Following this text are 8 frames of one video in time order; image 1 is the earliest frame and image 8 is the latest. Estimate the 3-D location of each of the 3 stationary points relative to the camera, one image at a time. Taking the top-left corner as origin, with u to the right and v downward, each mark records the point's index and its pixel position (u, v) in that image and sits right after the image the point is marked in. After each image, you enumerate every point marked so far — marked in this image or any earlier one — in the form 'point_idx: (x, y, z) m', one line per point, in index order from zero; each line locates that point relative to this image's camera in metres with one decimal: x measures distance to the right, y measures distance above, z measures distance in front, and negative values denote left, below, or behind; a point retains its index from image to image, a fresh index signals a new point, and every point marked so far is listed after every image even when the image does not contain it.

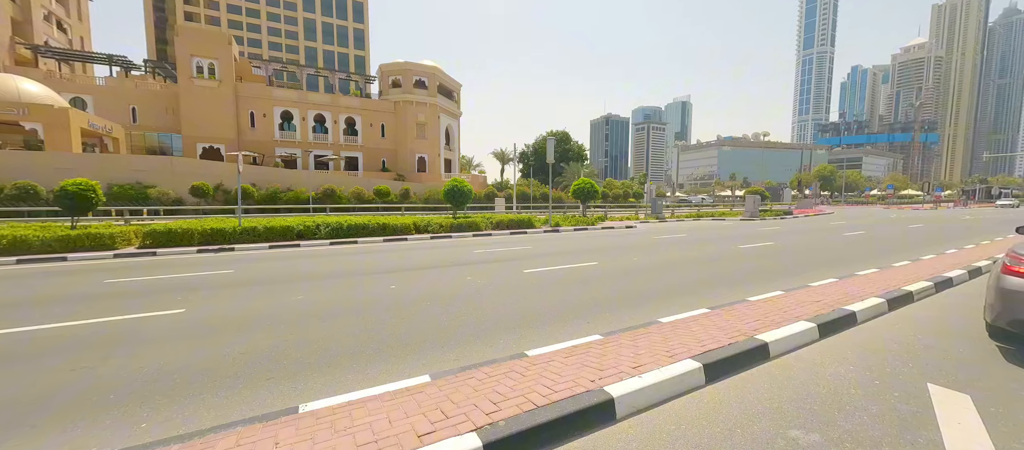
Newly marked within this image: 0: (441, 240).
0: (-2.0, -0.4, +11.1) m
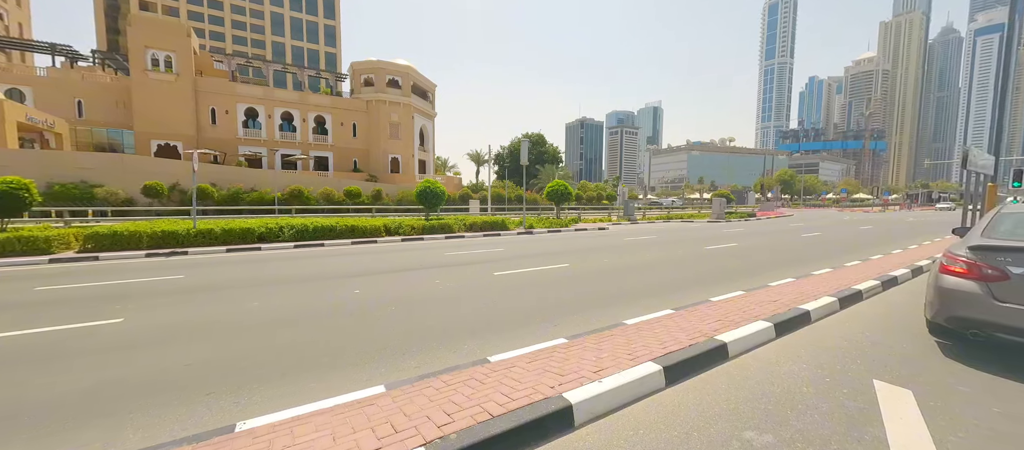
0: (-2.7, -0.5, +10.9) m
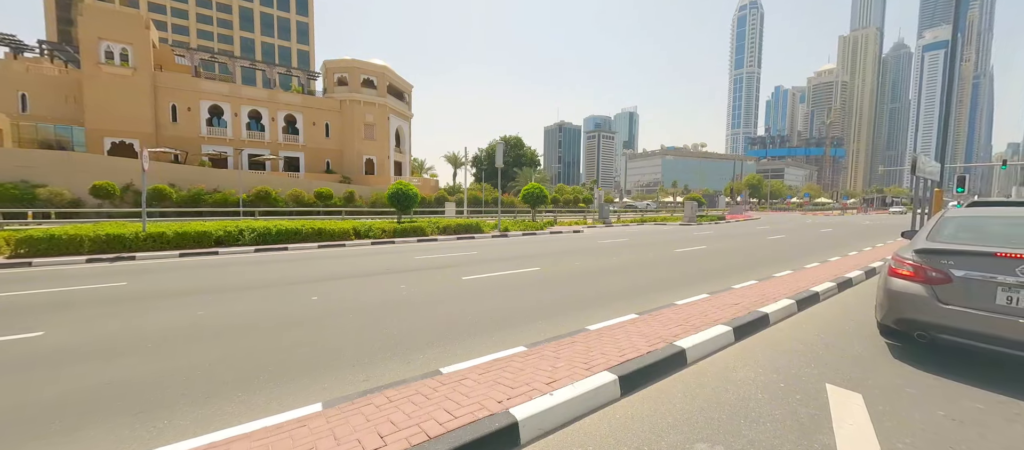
0: (-3.5, -0.5, +10.6) m
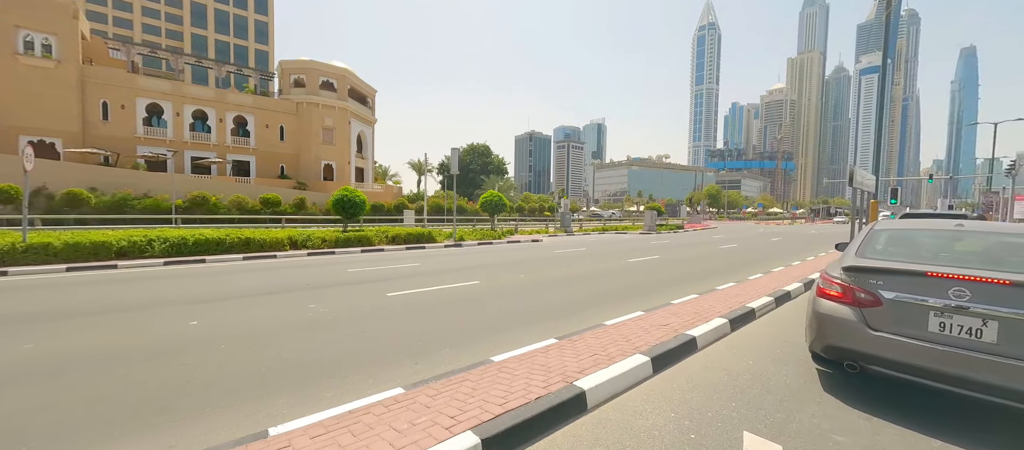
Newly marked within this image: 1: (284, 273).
0: (-4.8, -0.8, +9.8) m
1: (-4.7, -0.9, +8.2) m
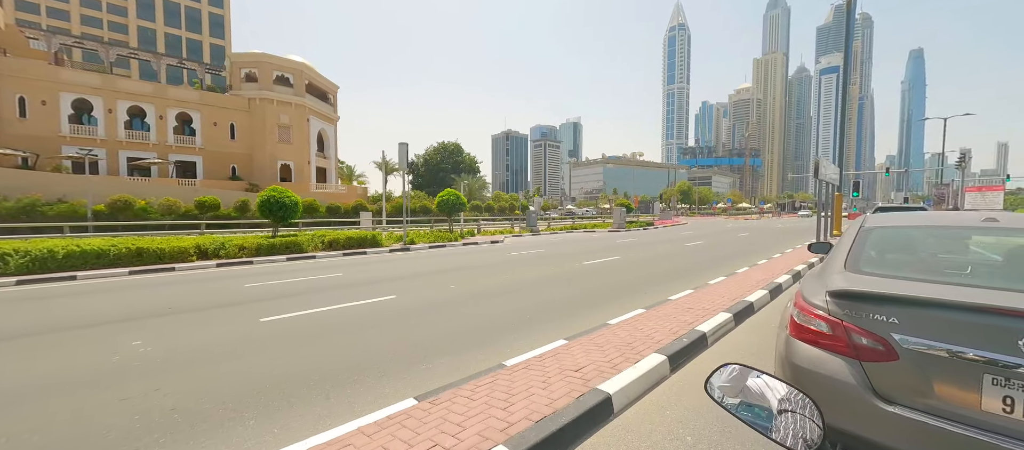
0: (-6.0, -0.9, +8.5) m
1: (-5.8, -1.1, +6.9) m
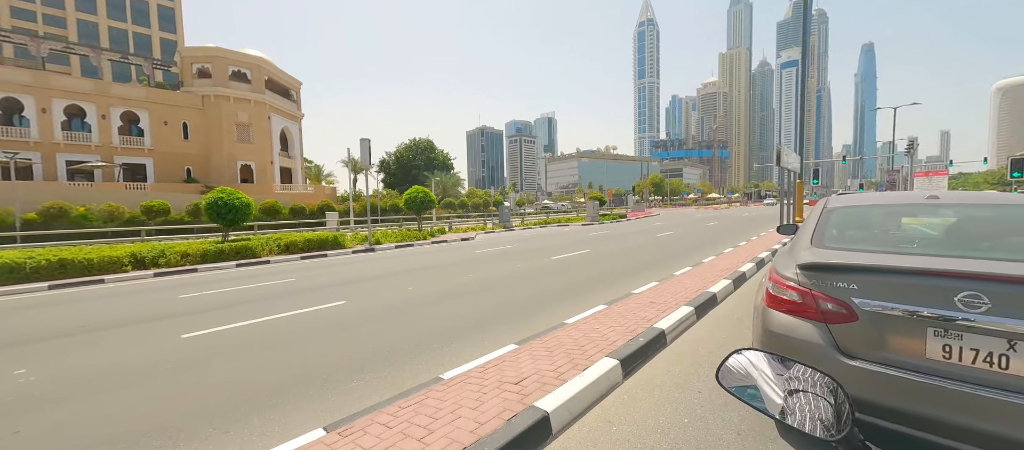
0: (-6.7, -1.0, +7.9) m
1: (-6.4, -1.2, +6.2) m
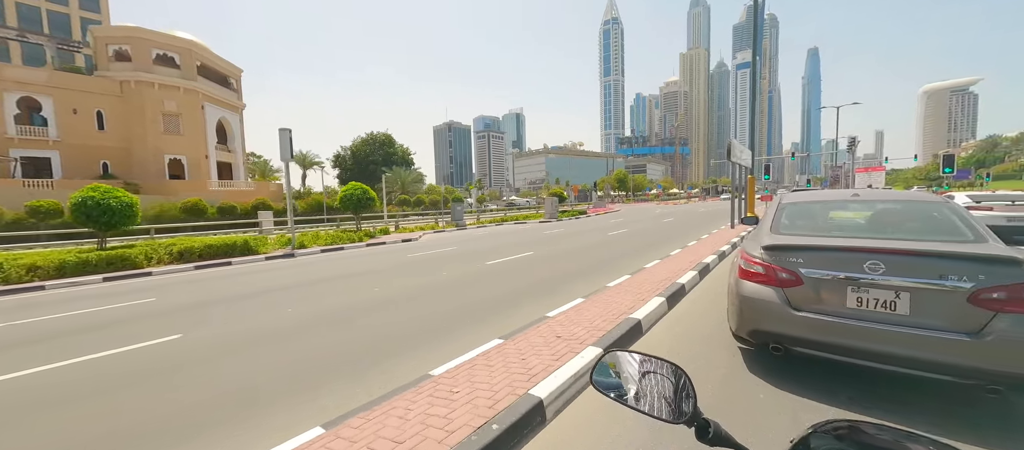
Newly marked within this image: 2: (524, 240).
0: (-8.0, -1.1, +6.3) m
1: (-7.6, -1.3, +4.7) m
2: (+0.4, -0.5, +15.0) m
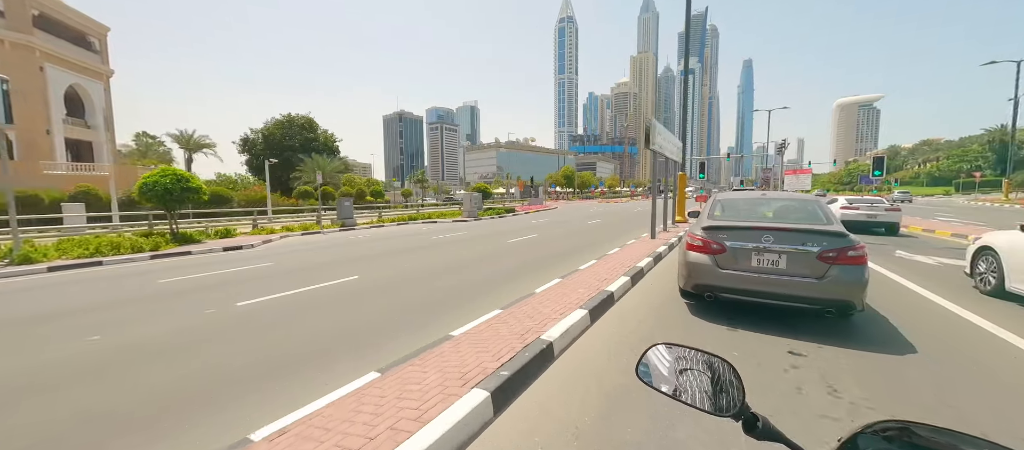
0: (-10.5, -1.2, +2.1) m
1: (-9.9, -1.4, +0.5) m
2: (-3.2, -0.6, +11.7) m
